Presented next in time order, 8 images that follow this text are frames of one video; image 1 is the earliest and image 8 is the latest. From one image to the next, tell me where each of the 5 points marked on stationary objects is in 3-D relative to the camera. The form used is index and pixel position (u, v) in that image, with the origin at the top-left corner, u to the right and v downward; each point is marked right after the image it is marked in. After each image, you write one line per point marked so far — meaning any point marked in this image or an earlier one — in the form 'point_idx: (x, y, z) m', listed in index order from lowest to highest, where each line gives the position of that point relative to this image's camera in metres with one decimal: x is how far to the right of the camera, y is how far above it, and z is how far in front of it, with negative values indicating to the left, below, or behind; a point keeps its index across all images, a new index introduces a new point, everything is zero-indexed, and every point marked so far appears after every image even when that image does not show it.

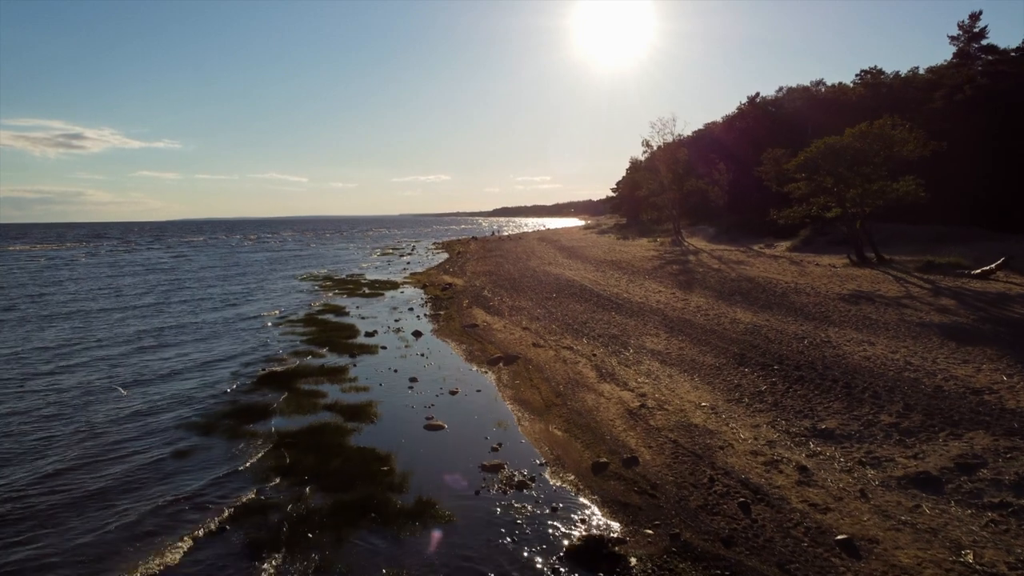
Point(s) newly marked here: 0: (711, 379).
0: (+2.7, -1.2, +11.8) m
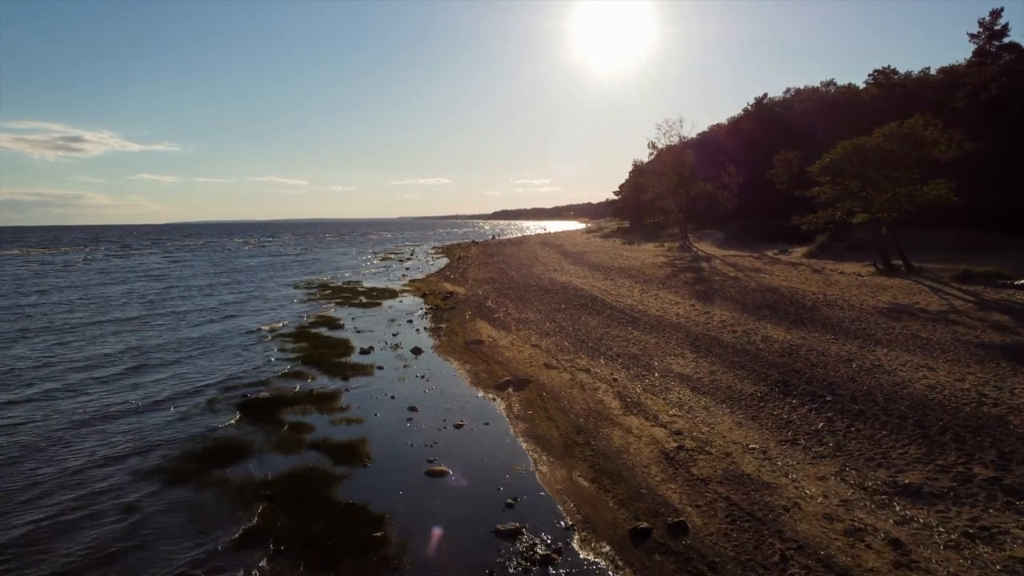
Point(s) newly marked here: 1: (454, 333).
0: (+2.8, -1.5, +10.3) m
1: (-1.3, -1.0, +19.6) m
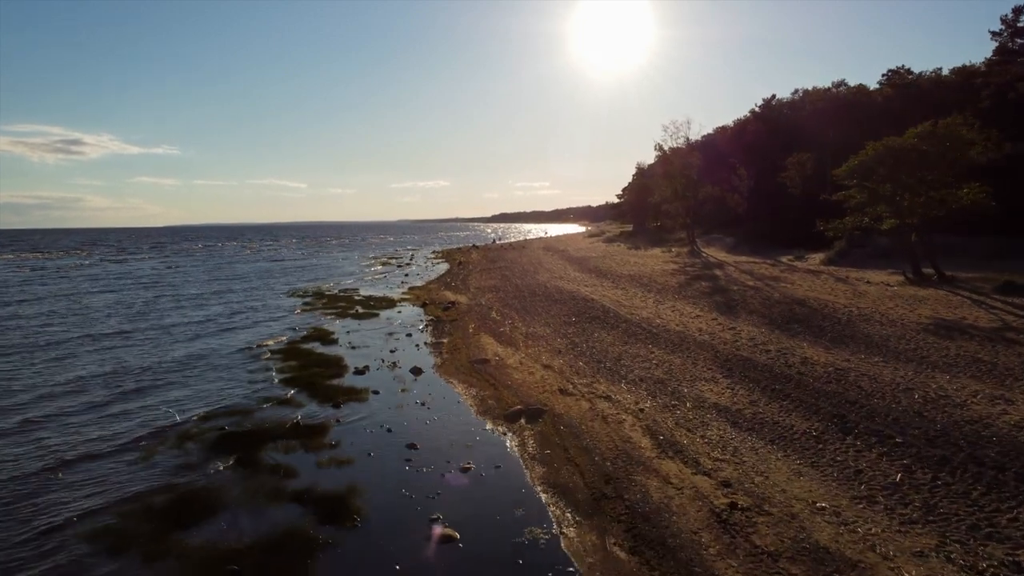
0: (+3.0, -1.7, +8.7) m
1: (-1.1, -1.3, +18.1) m
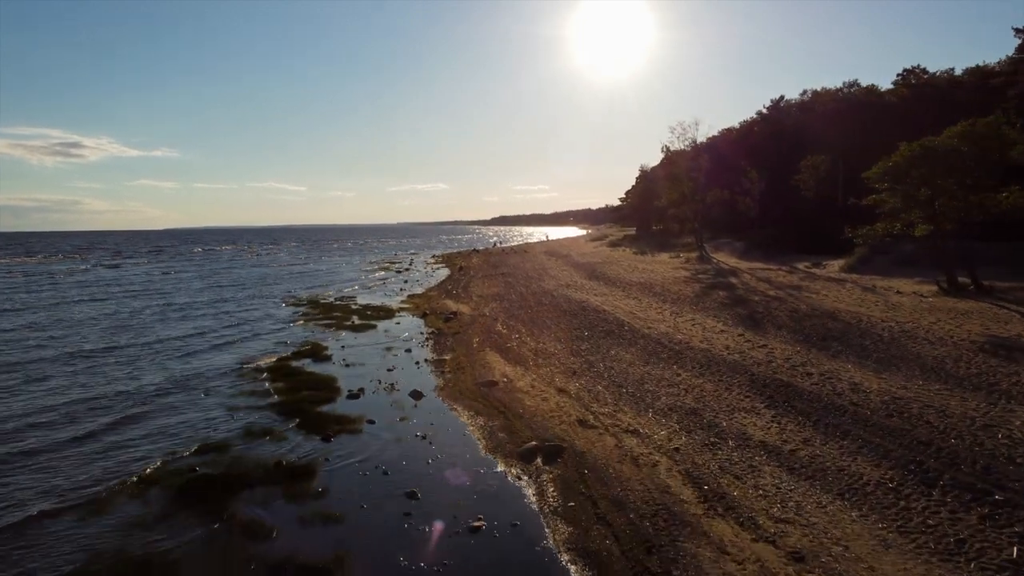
0: (+3.2, -1.9, +7.2) m
1: (-0.9, -1.5, +16.5) m
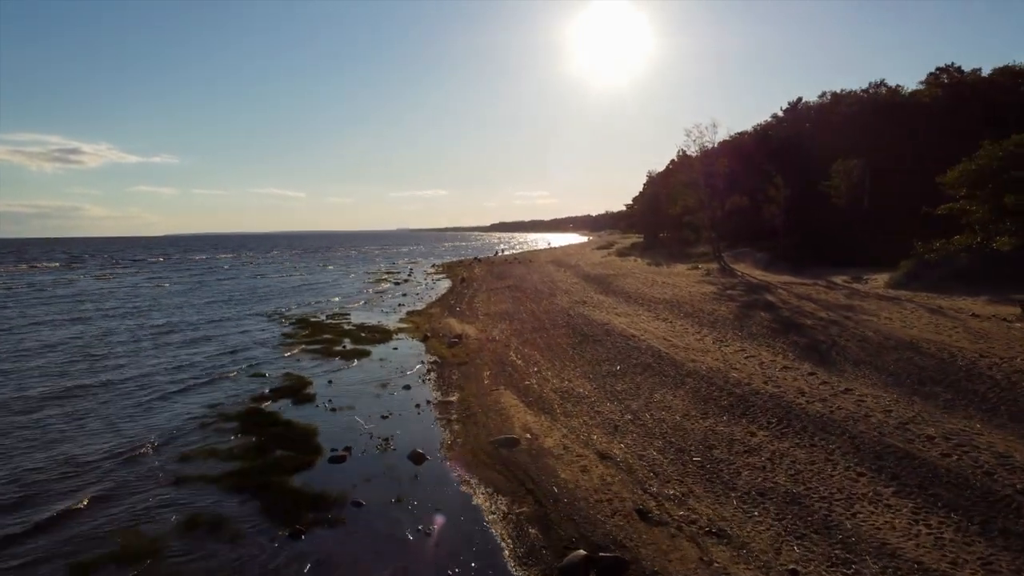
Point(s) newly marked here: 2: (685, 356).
0: (+3.5, -2.3, +4.1) m
1: (-0.6, -1.9, +13.5) m
2: (+3.3, -1.3, +16.7) m
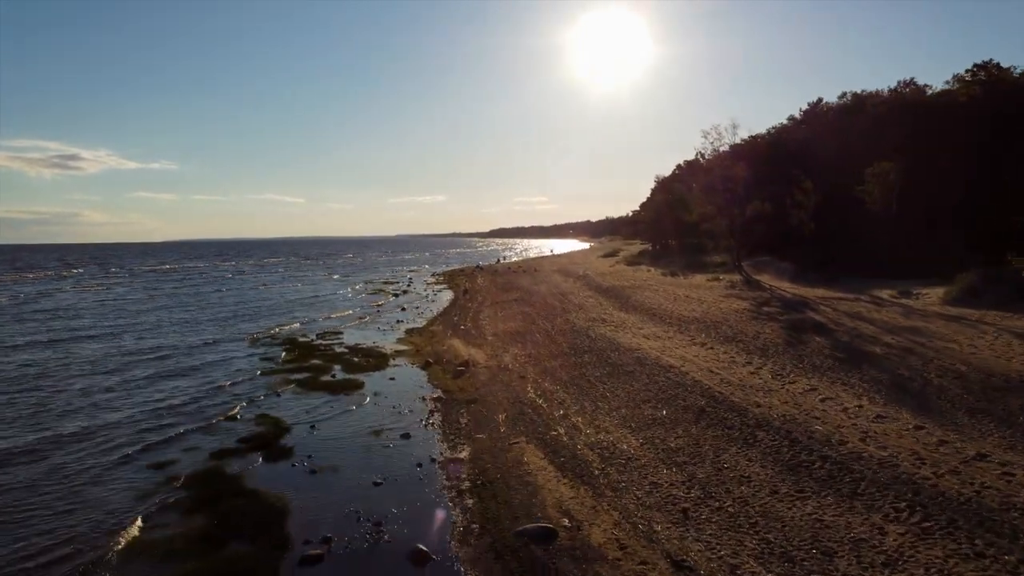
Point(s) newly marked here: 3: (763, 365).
0: (+3.8, -2.6, +1.2) m
1: (-0.3, -2.3, +10.5) m
2: (+3.6, -1.7, +13.8) m
3: (+4.6, -1.4, +16.2) m
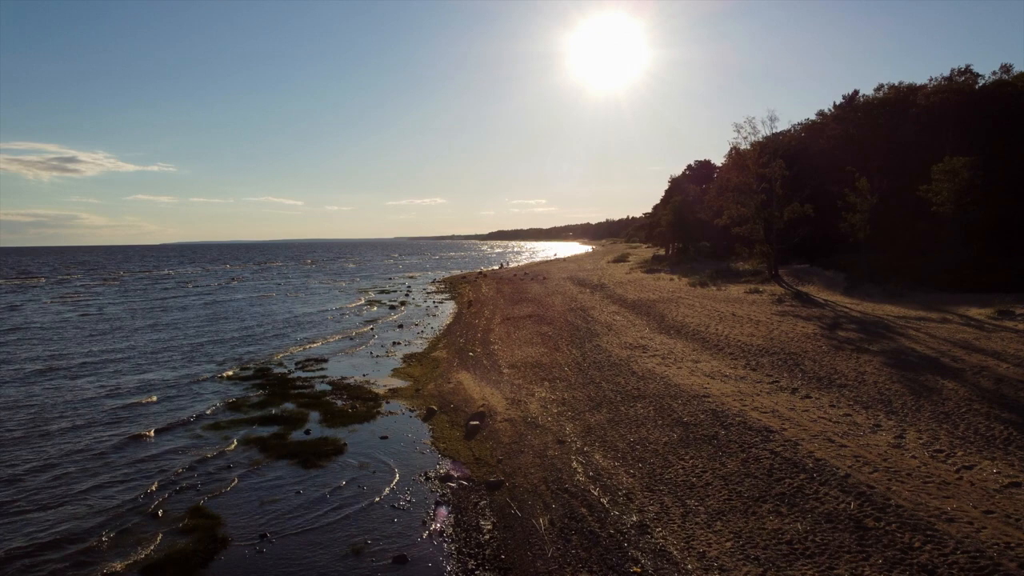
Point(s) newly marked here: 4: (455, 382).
0: (+4.4, -3.0, -3.5) m
1: (+0.2, -2.8, +5.8) m
2: (+4.1, -2.1, +9.1) m
3: (+5.1, -1.9, +11.6) m
4: (-1.3, -2.0, +19.2) m
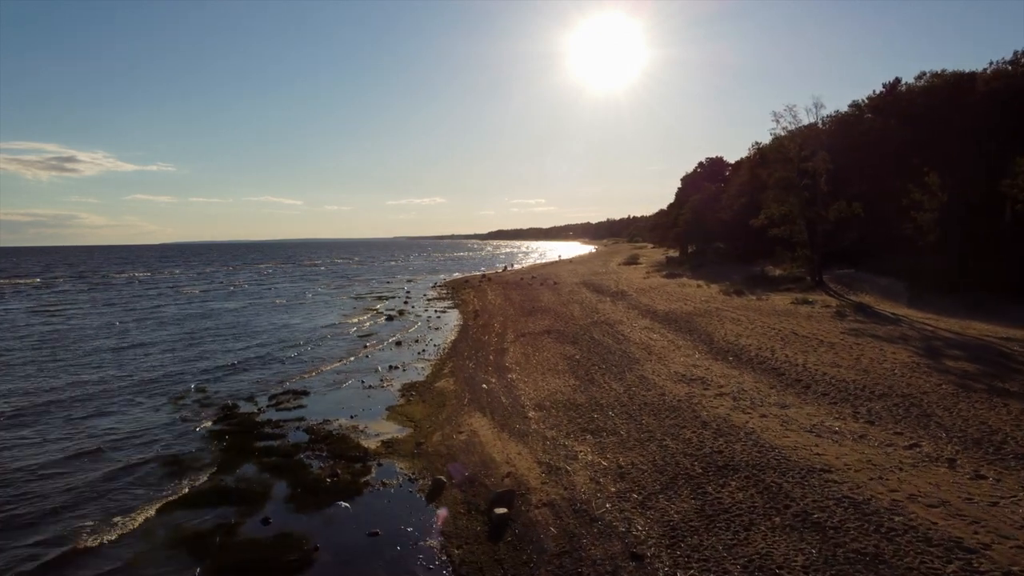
0: (+4.9, -3.4, -7.9) m
1: (+0.7, -3.2, +1.5) m
2: (+4.6, -2.5, +4.7) m
3: (+5.6, -2.3, +7.2) m
4: (-0.8, -2.4, +14.9) m
